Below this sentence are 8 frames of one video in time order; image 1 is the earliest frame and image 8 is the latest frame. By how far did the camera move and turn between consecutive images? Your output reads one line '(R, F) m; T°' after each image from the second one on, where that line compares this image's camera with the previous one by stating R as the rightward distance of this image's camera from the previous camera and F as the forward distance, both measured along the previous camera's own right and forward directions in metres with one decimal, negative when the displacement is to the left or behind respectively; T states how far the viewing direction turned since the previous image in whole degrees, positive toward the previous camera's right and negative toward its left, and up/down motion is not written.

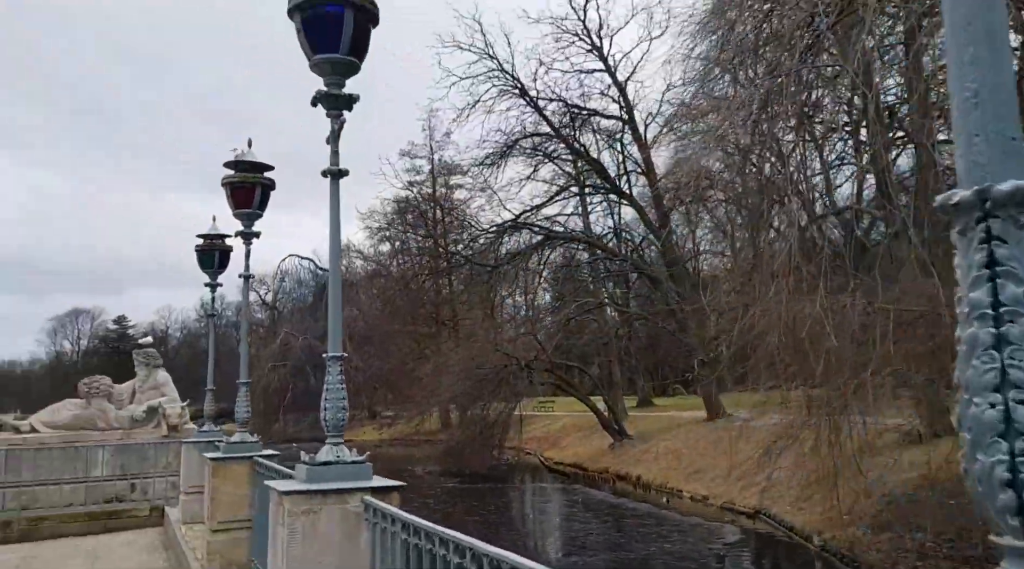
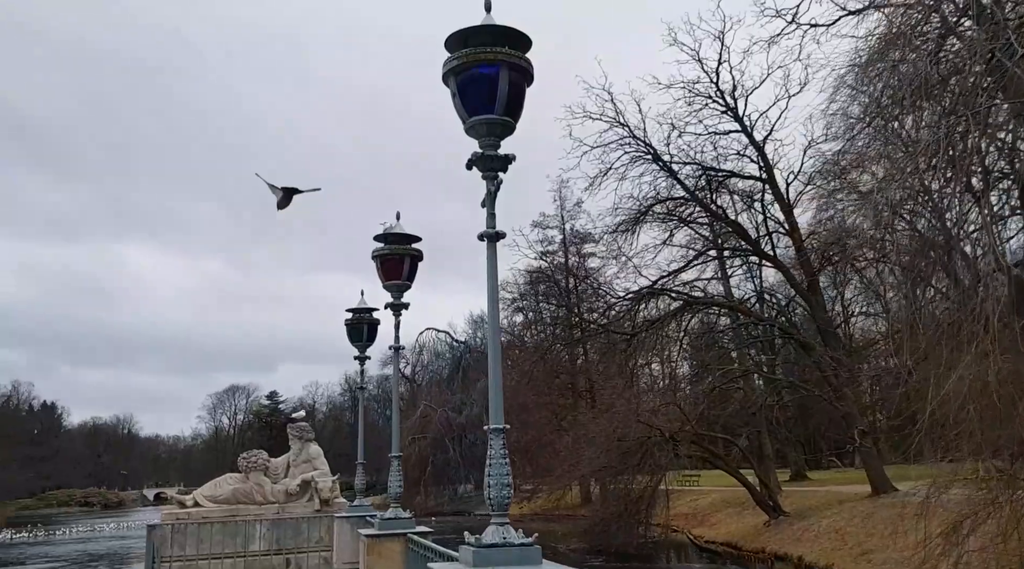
(-0.1, +0.2) m; -9°
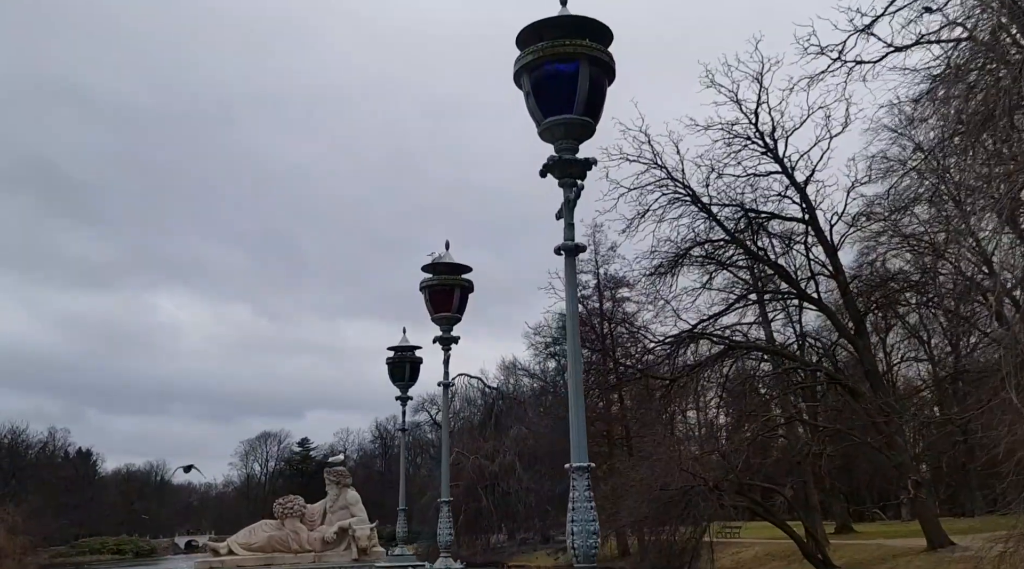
(-0.1, +0.3) m; -2°
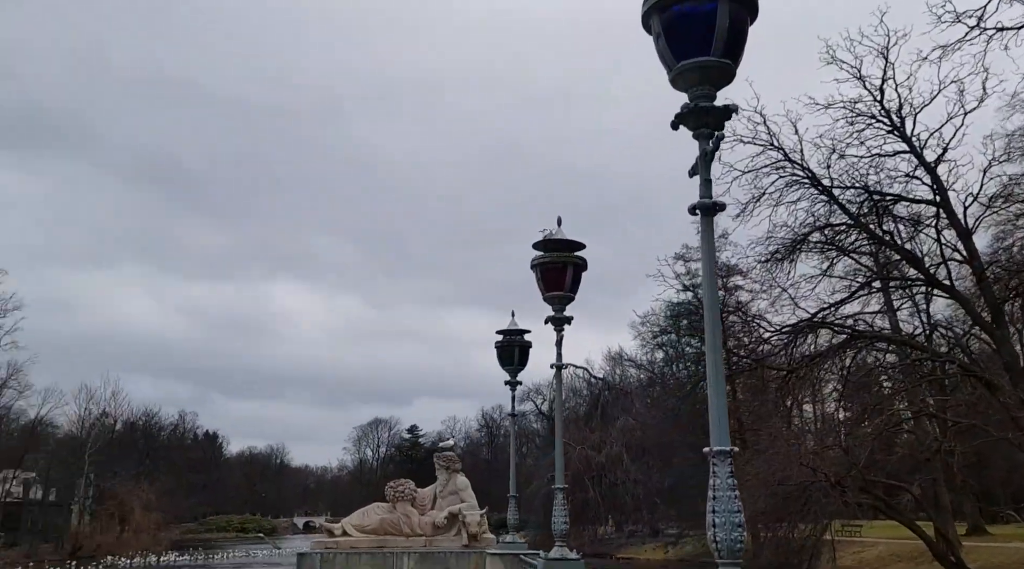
(-0.1, +0.2) m; -7°
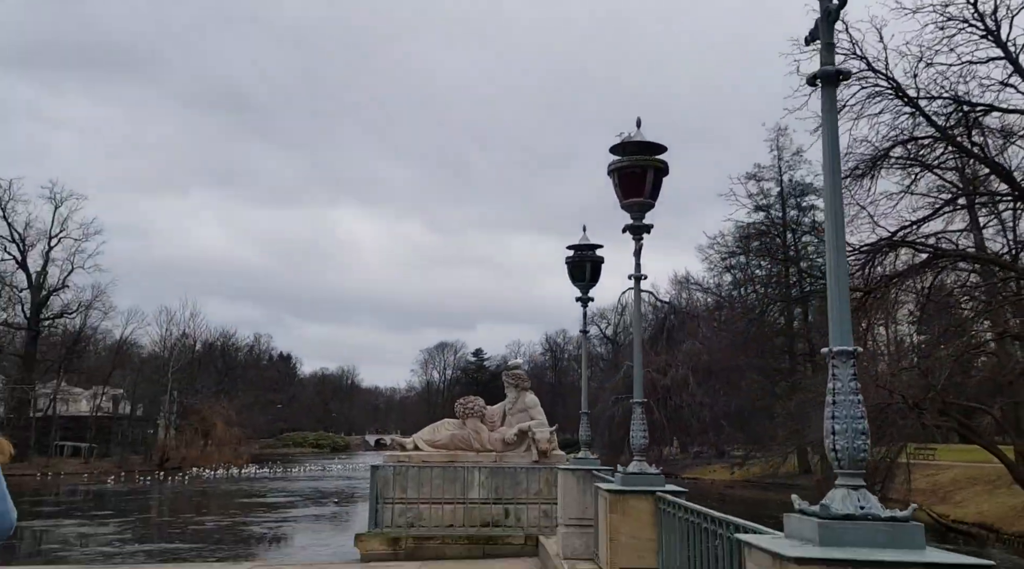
(-0.1, +0.2) m; -5°
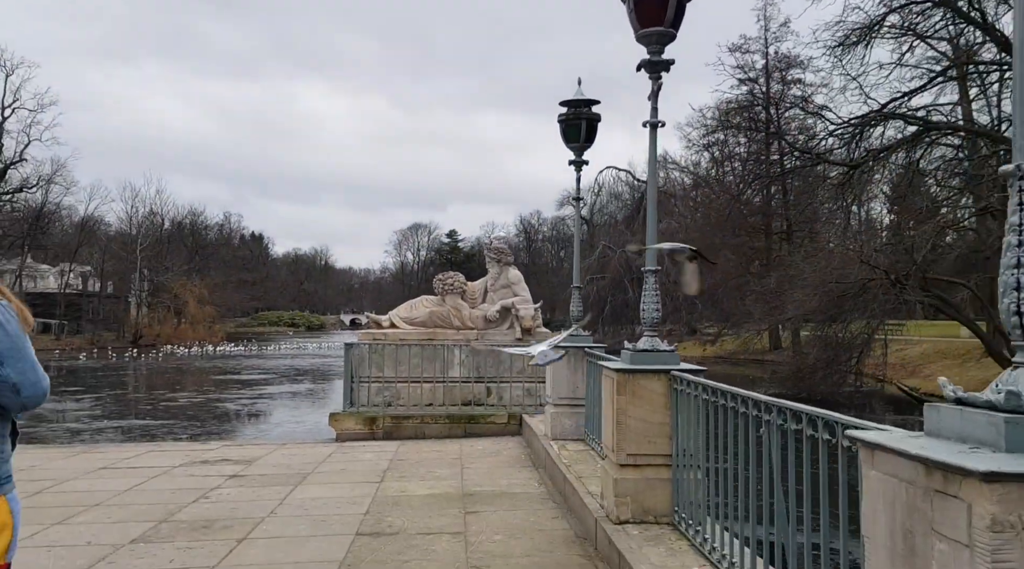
(-0.1, +0.6) m; +2°
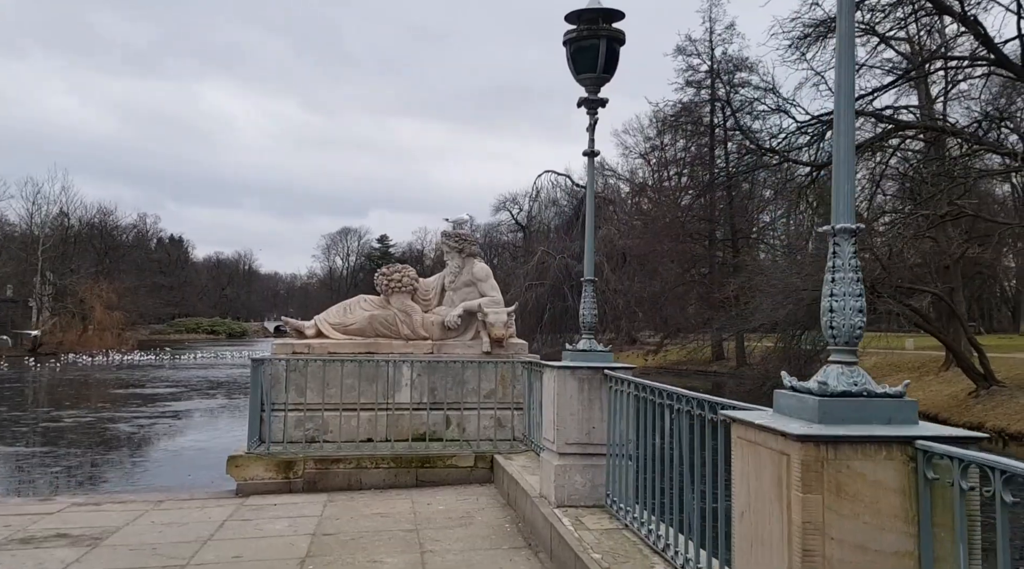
(-0.3, +1.8) m; +5°
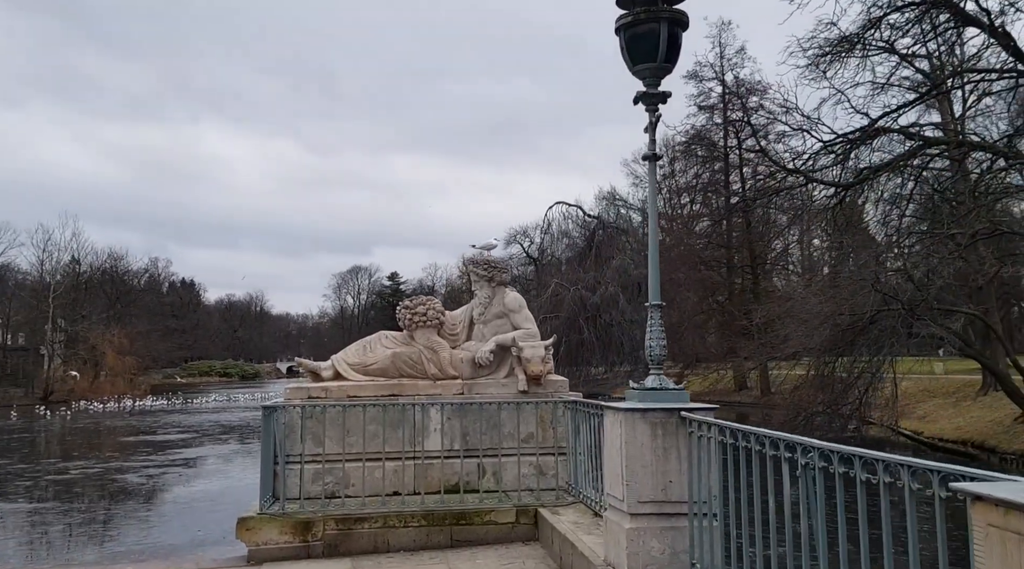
(-0.2, +0.6) m; -1°
